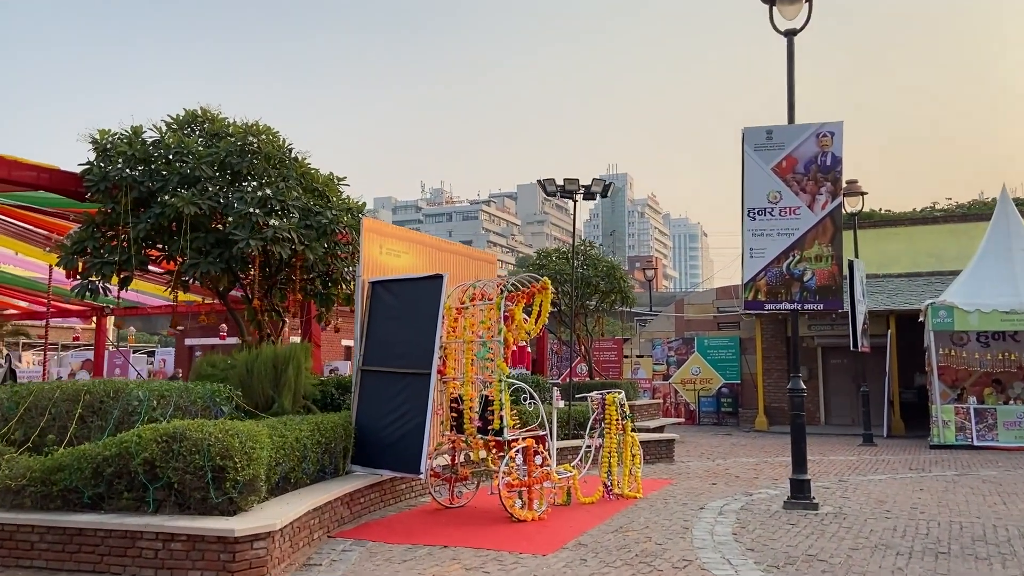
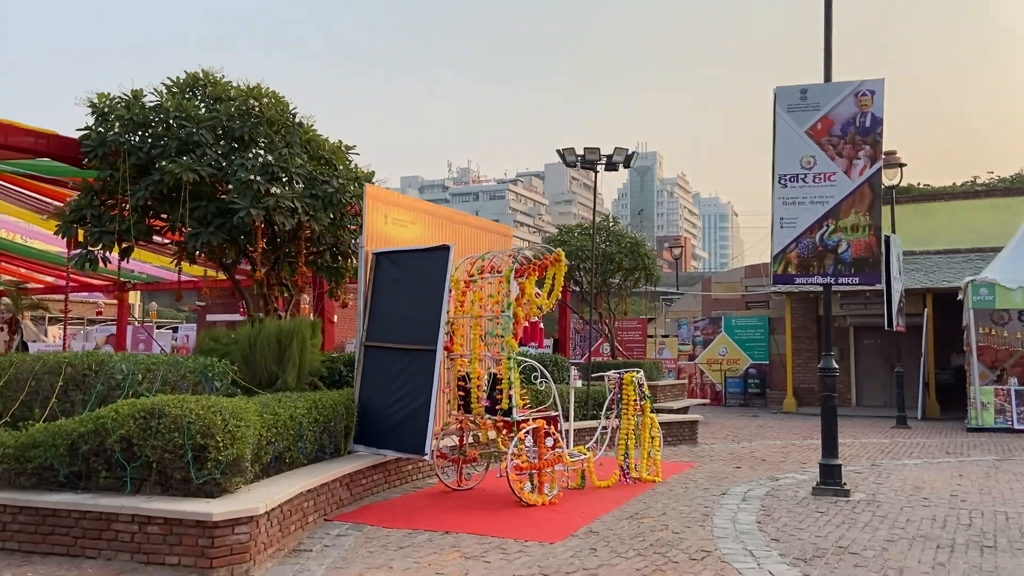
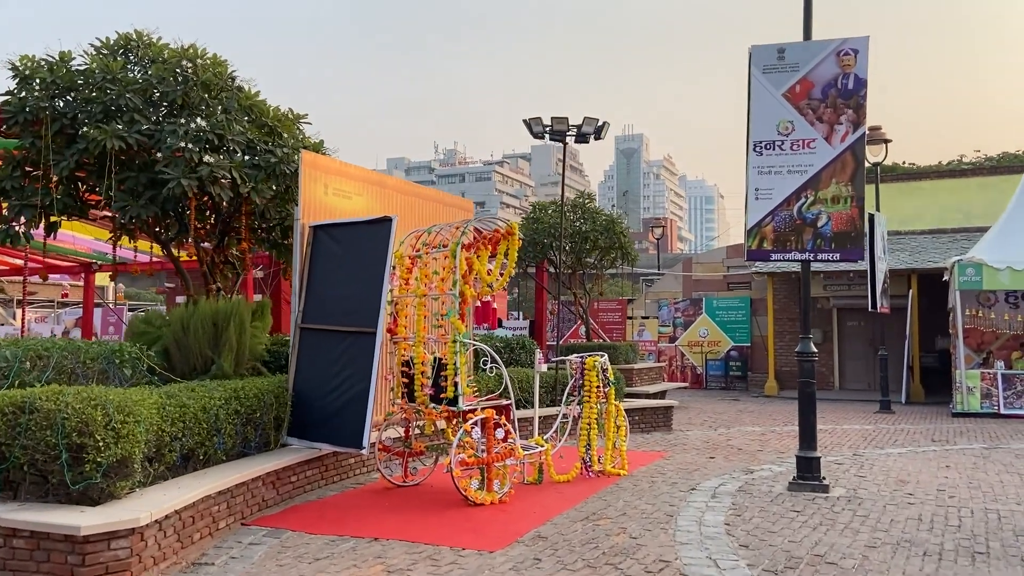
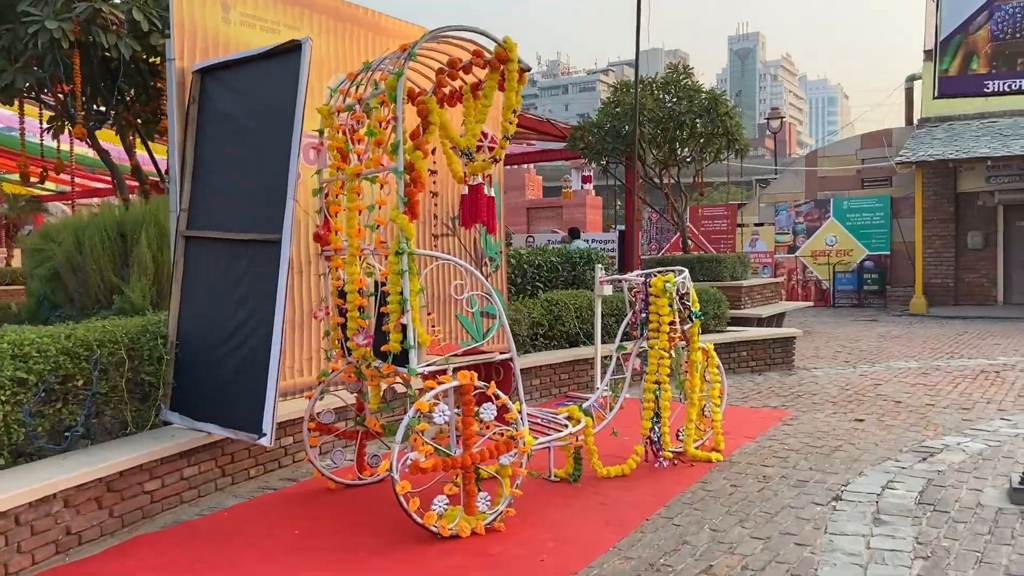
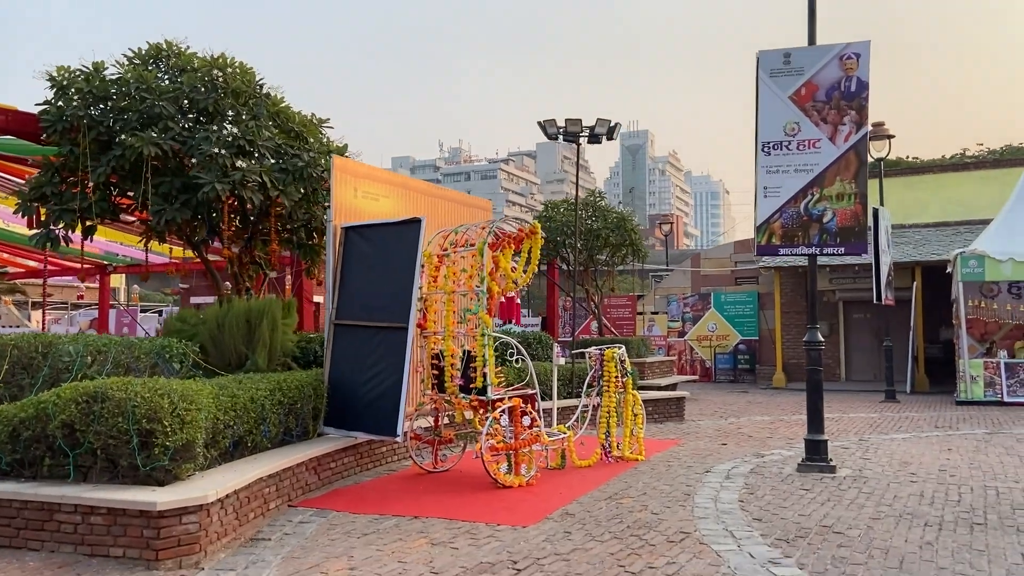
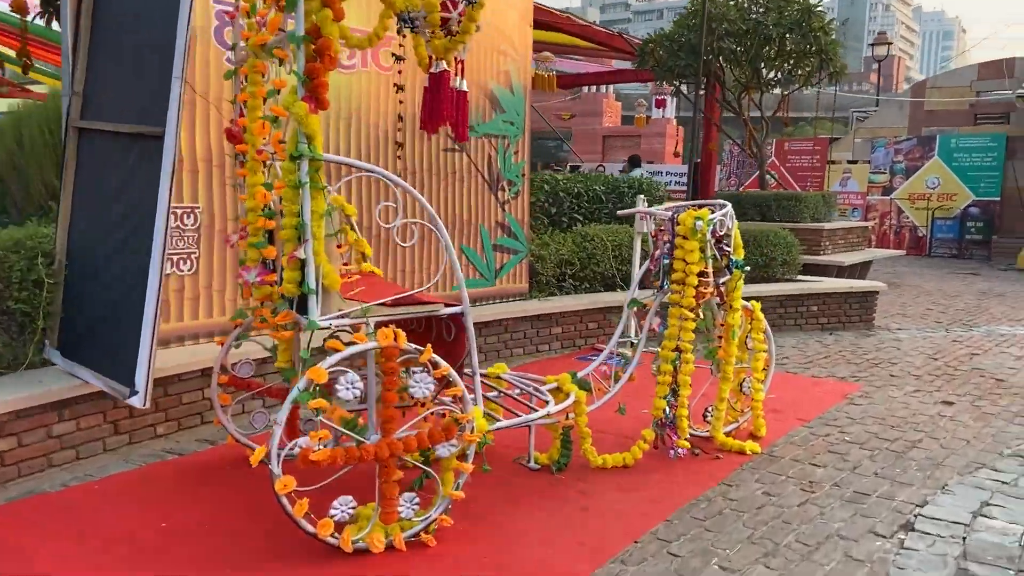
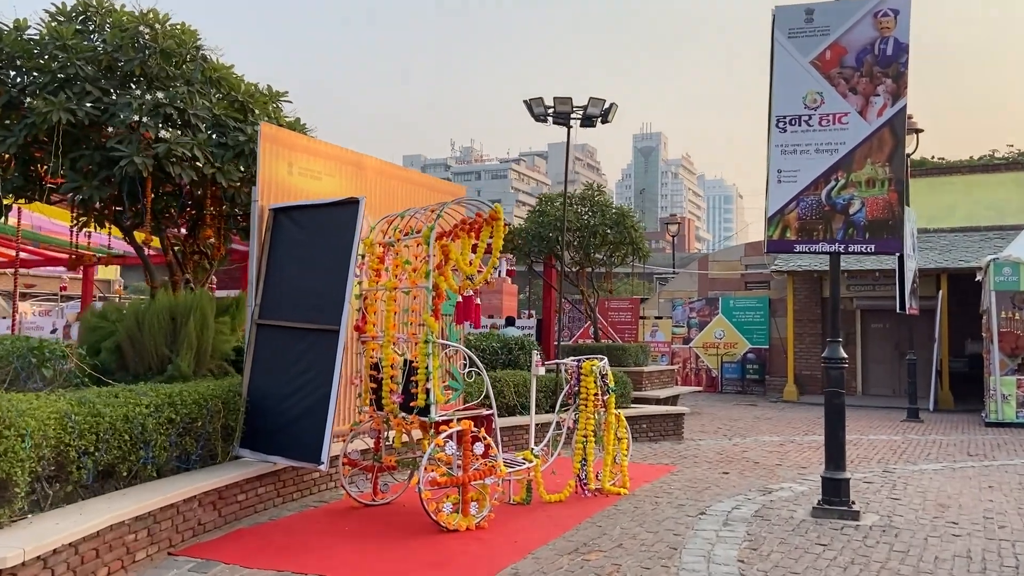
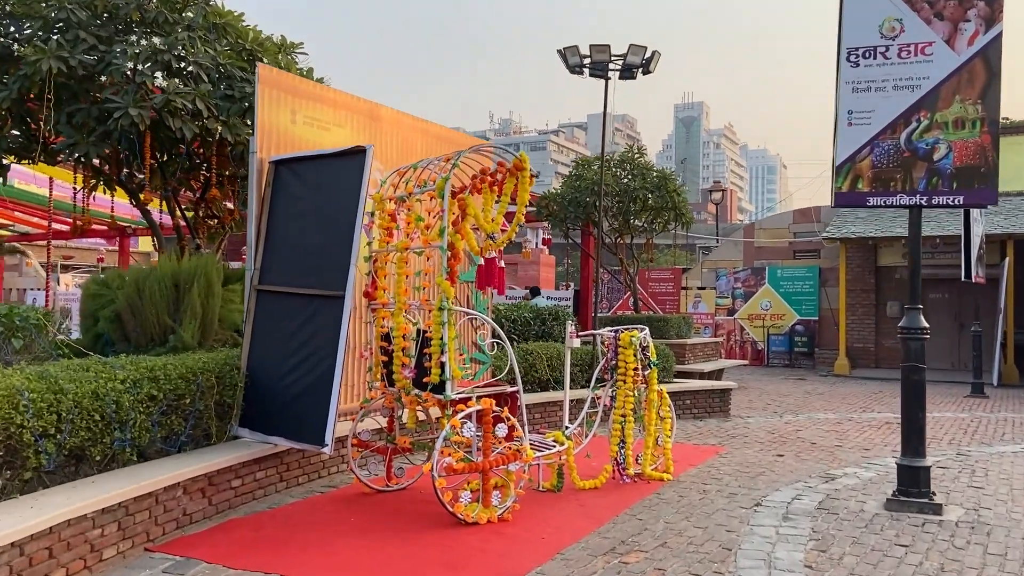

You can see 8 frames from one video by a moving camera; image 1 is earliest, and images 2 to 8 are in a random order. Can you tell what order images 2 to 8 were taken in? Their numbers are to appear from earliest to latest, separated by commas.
2, 5, 3, 7, 8, 4, 6
